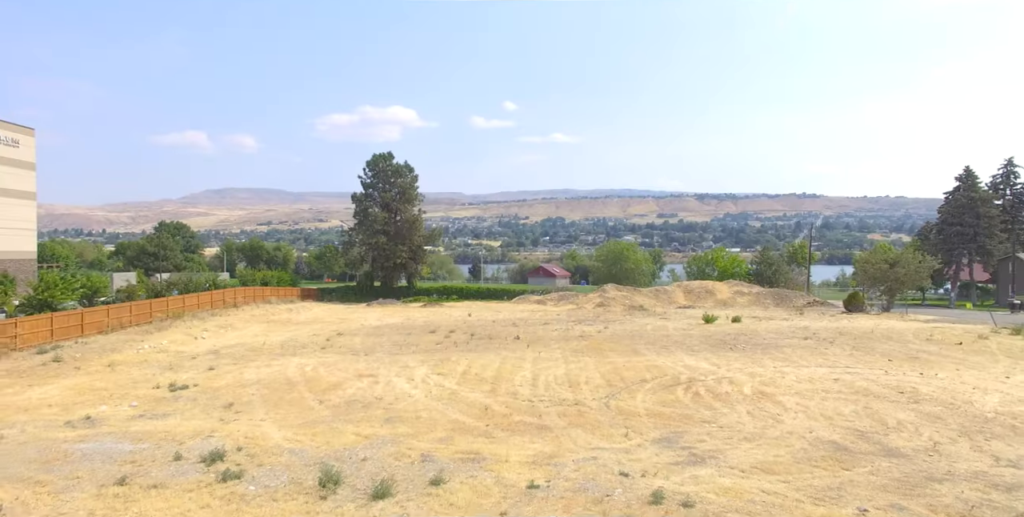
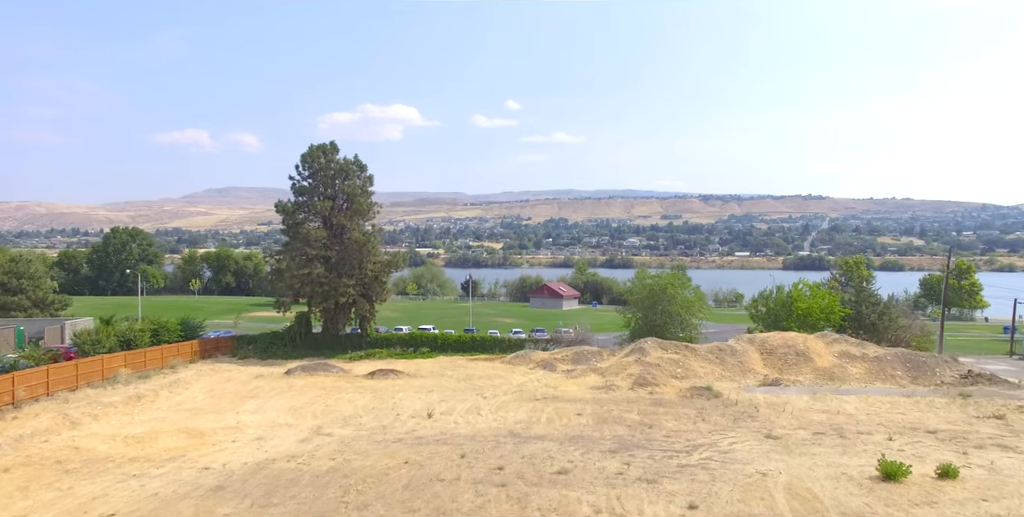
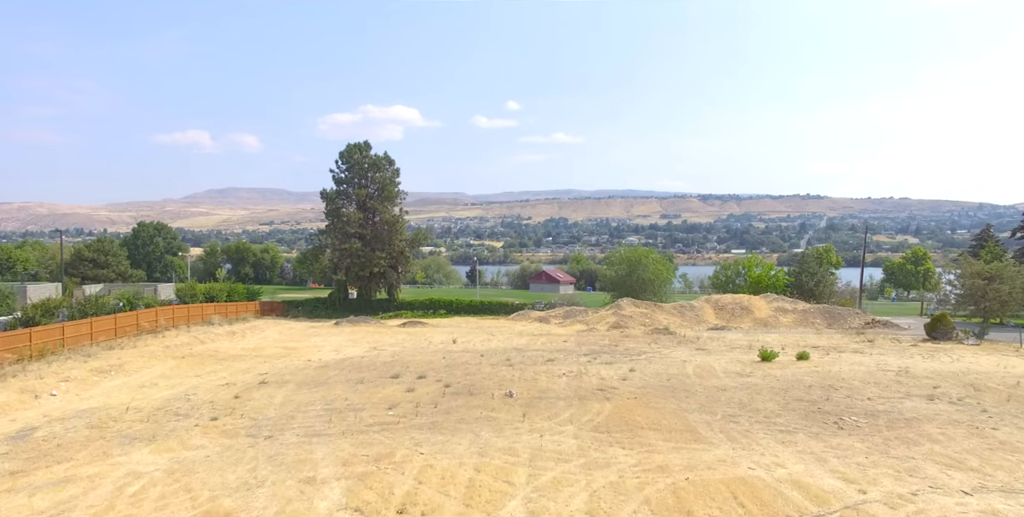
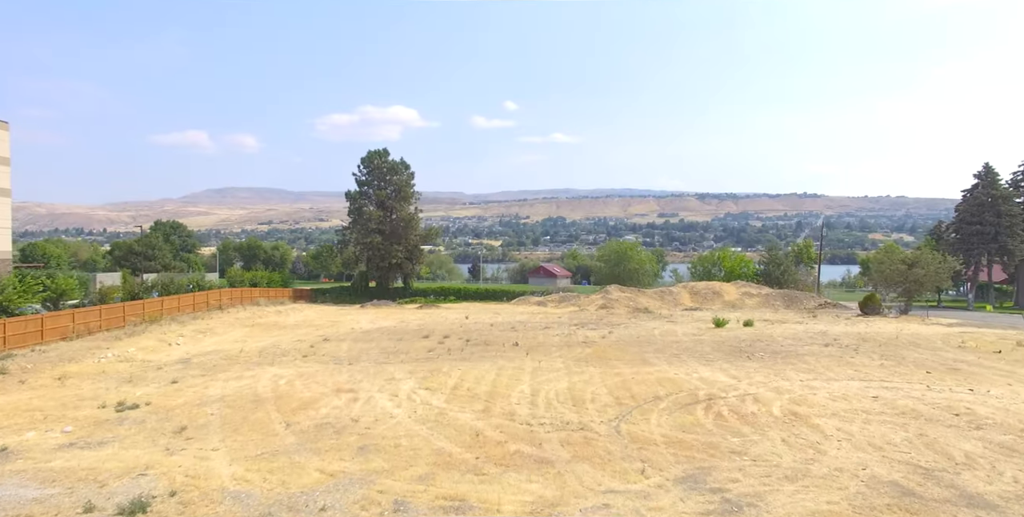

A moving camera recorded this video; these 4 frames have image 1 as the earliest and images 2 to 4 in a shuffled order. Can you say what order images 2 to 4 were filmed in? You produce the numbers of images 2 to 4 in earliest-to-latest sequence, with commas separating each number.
4, 3, 2
